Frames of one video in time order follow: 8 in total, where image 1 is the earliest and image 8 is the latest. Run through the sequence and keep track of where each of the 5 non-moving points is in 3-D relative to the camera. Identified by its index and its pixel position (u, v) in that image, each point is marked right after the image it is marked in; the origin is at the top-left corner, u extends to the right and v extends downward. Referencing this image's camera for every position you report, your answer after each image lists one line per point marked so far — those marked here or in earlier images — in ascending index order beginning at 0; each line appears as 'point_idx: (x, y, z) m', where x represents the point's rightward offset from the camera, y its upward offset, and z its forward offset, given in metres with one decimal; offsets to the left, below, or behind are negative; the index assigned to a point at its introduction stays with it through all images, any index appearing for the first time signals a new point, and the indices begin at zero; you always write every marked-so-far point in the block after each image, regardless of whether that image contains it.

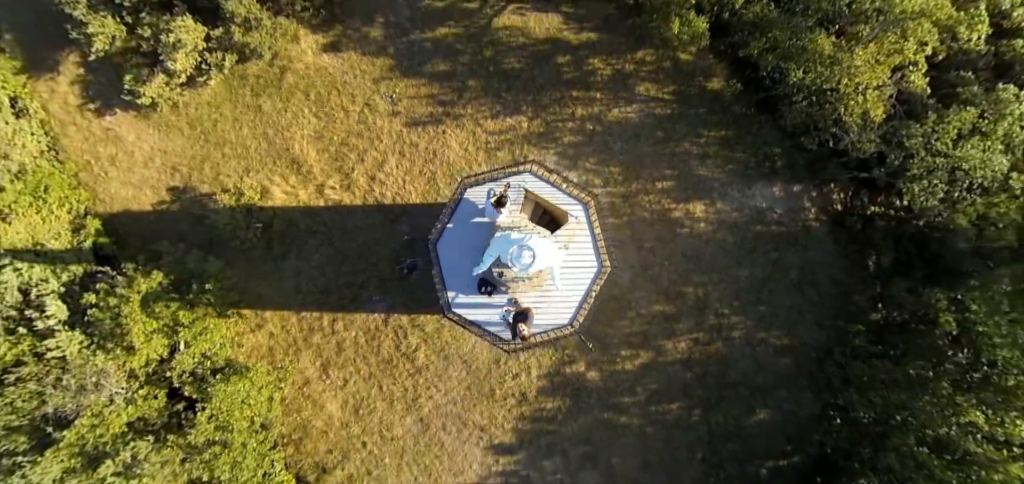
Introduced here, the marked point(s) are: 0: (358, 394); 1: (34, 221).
0: (-3.5, -3.5, +12.3) m
1: (-10.5, +0.5, +11.7) m
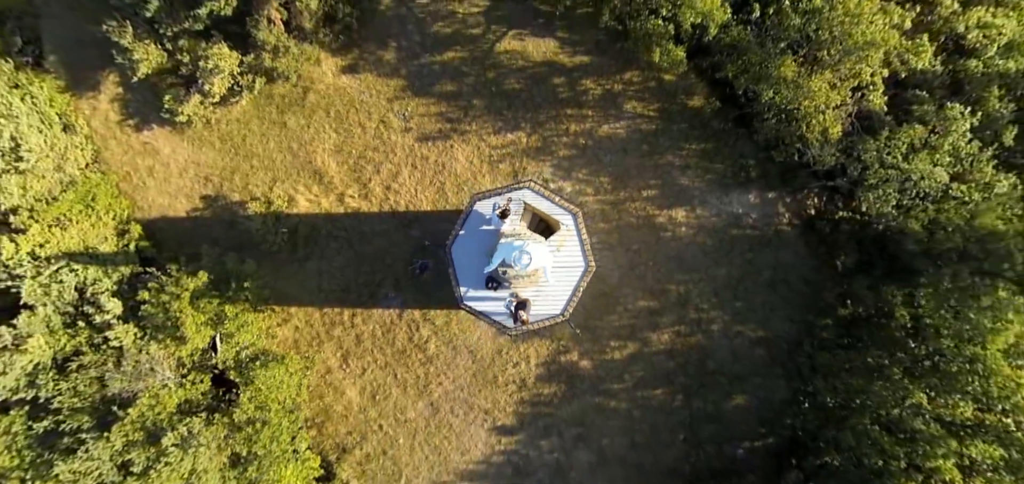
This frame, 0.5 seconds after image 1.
0: (-3.5, -3.6, +13.7) m
1: (-10.5, +0.4, +13.0) m
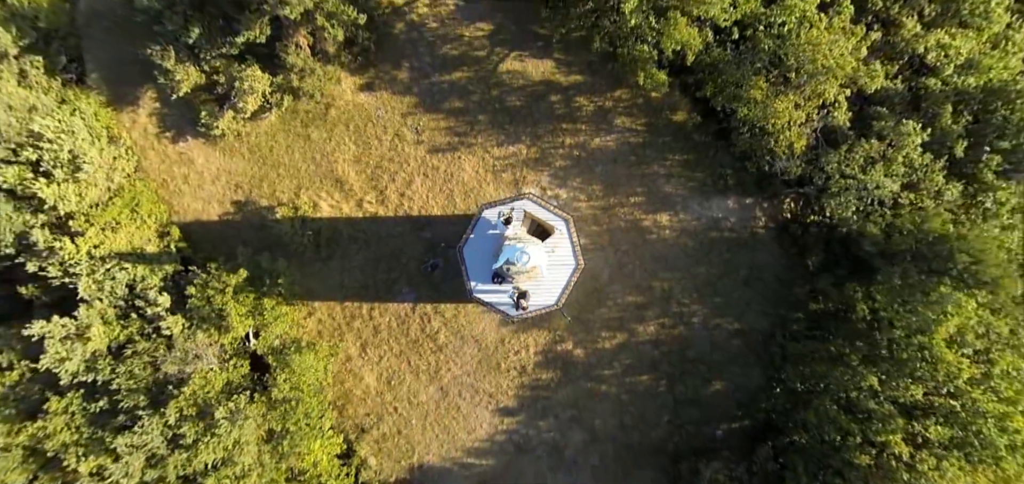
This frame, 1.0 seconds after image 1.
0: (-3.5, -3.6, +15.2) m
1: (-10.4, +0.4, +14.6) m
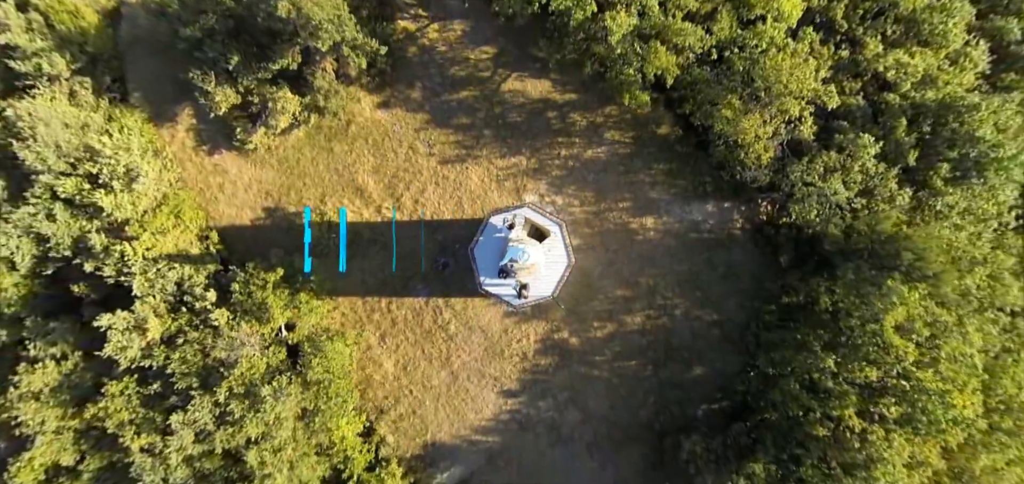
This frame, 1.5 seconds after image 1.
0: (-3.4, -3.7, +17.1) m
1: (-10.4, +0.3, +16.4) m
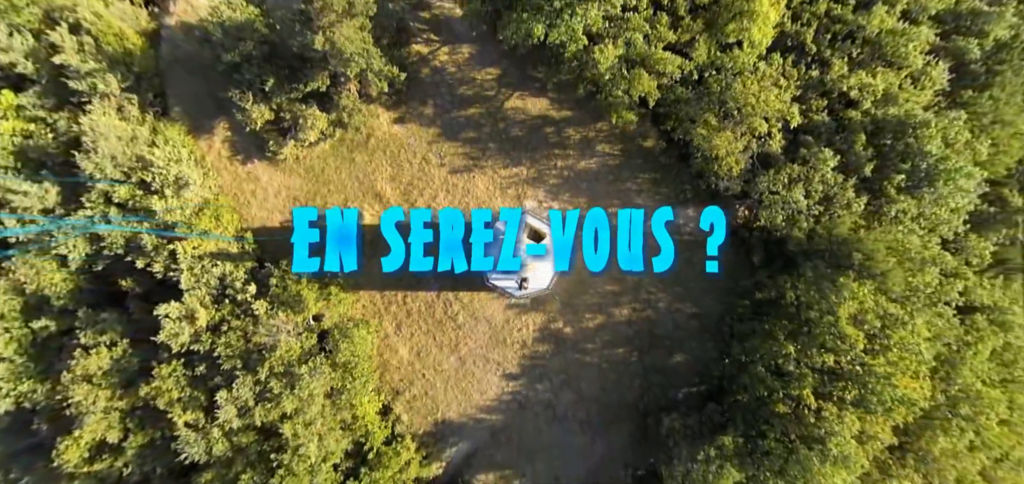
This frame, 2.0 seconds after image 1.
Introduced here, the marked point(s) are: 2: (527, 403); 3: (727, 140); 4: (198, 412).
0: (-3.4, -3.7, +19.3) m
1: (-10.3, +0.3, +18.6) m
2: (+0.6, -5.9, +19.4) m
3: (+7.4, +3.5, +18.1) m
4: (-10.7, -5.8, +18.2) m
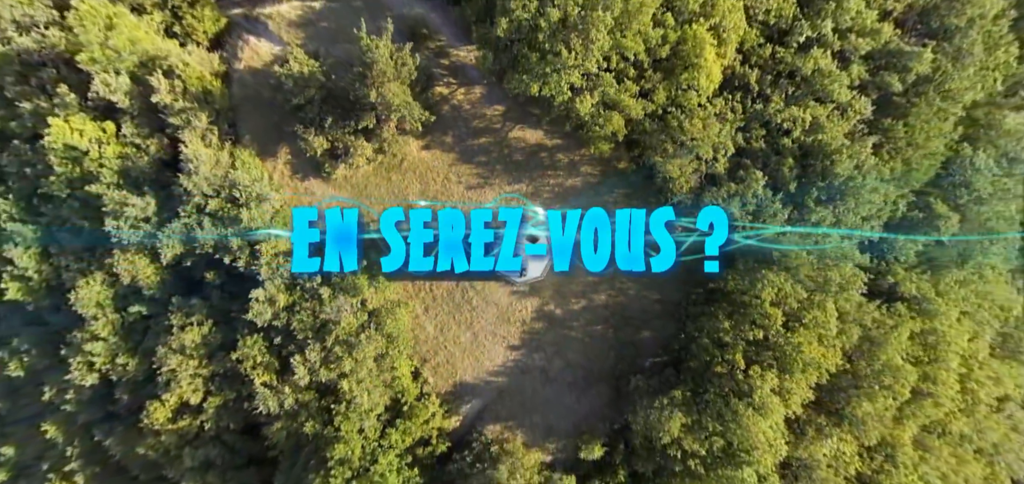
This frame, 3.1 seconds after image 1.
0: (-3.2, -3.7, +24.6) m
1: (-10.2, +0.3, +24.0) m
2: (+0.7, -6.0, +24.8) m
3: (+7.5, +3.4, +23.4) m
4: (-10.6, -5.9, +23.6) m
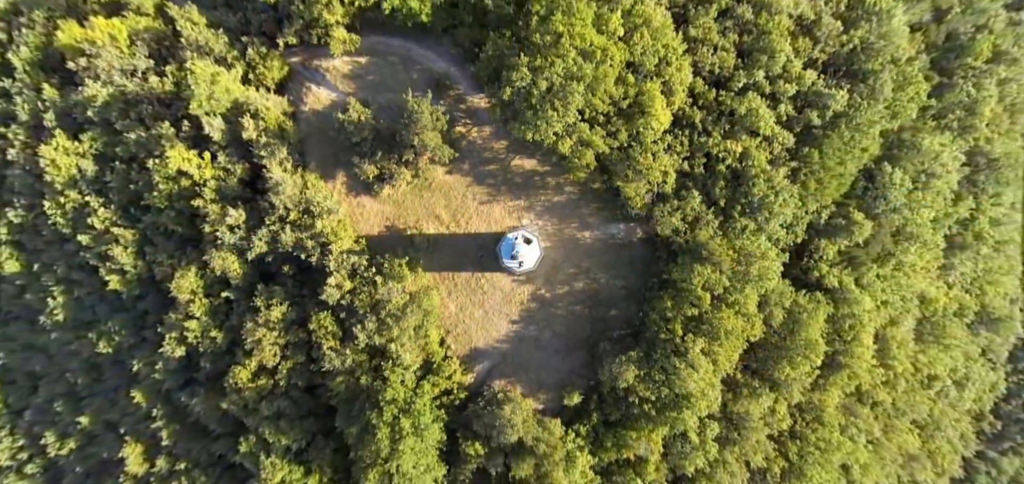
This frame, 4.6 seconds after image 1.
0: (-3.2, -3.8, +33.1) m
1: (-10.1, +0.2, +32.4) m
2: (+0.8, -6.1, +33.2) m
3: (+7.6, +3.3, +31.9) m
4: (-10.5, -5.9, +32.0) m
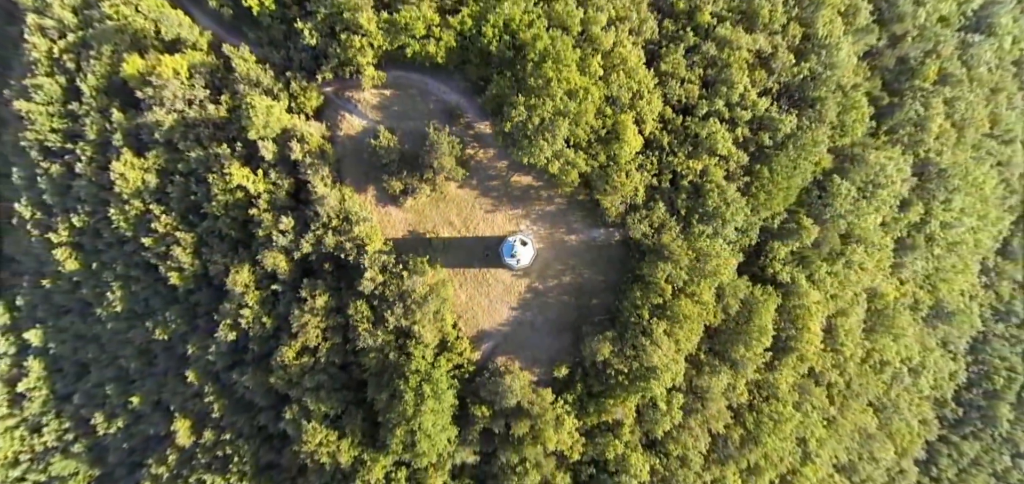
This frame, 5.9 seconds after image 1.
0: (-3.2, -4.0, +40.5) m
1: (-10.1, 0.0, +39.9) m
2: (+0.7, -6.2, +40.6) m
3: (+7.5, +3.2, +39.3) m
4: (-10.6, -6.1, +39.4) m
